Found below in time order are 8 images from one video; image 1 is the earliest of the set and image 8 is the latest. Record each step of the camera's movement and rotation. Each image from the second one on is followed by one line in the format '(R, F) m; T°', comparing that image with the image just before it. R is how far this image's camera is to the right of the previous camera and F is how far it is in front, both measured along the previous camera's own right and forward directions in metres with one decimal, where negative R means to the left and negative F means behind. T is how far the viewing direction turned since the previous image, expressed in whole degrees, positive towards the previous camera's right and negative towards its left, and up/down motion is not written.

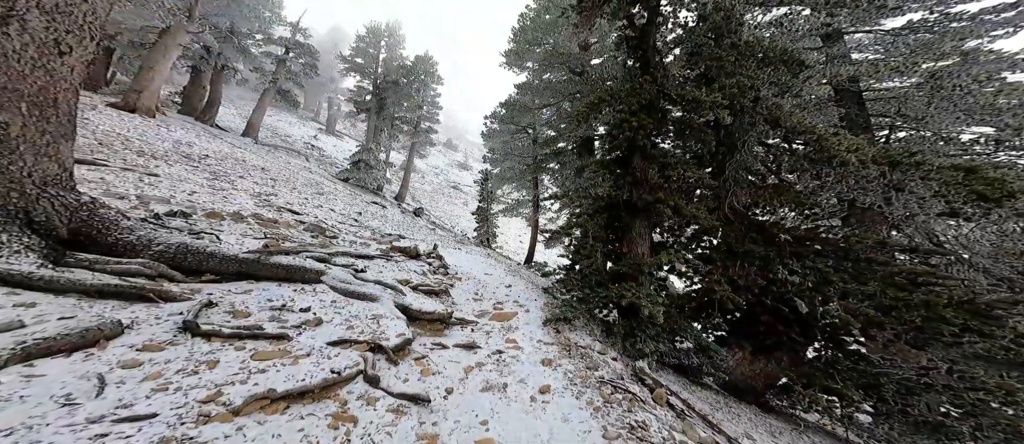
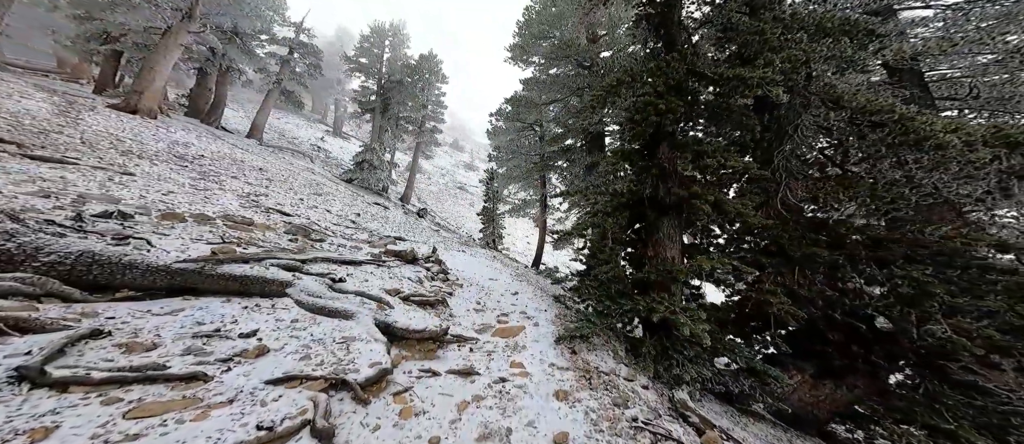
(0.0, +1.1) m; -1°
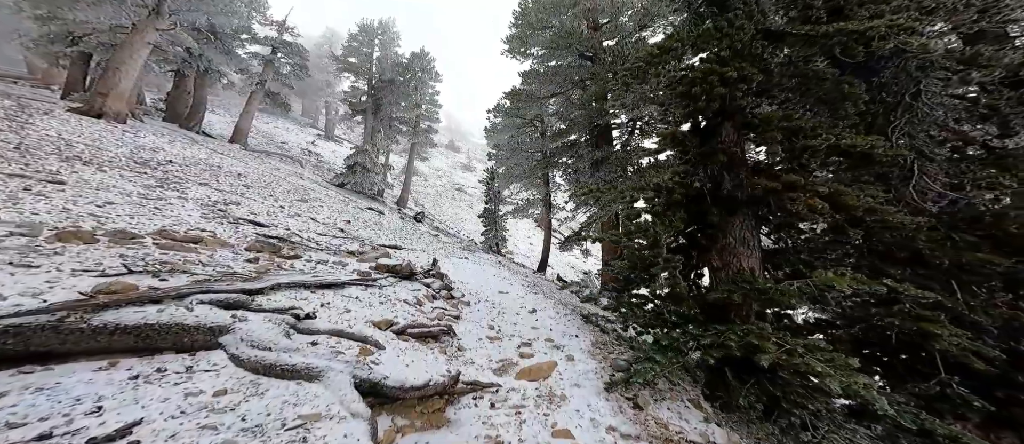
(-0.4, +1.7) m; +1°
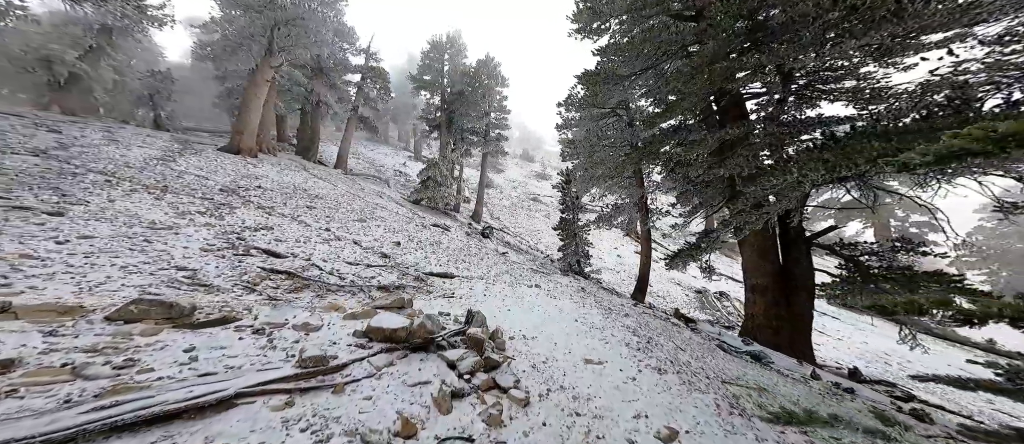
(+0.1, +4.2) m; -16°
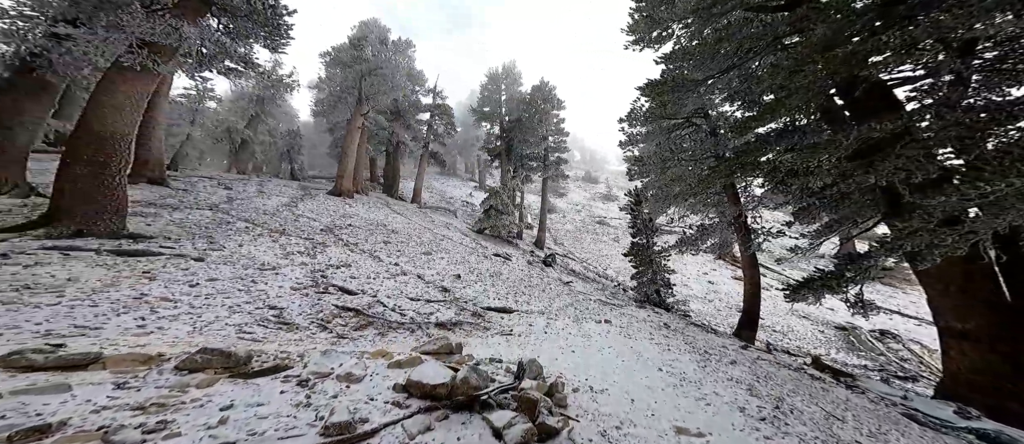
(+0.1, +0.5) m; -10°
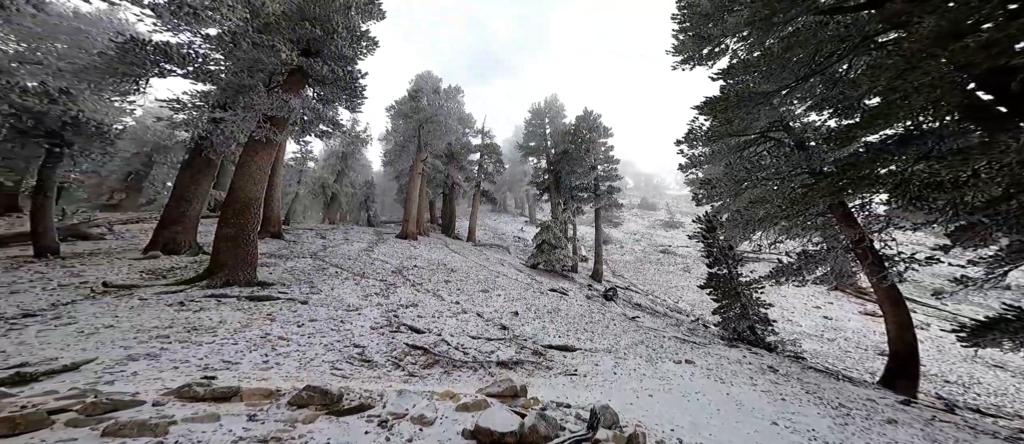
(-0.2, +0.1) m; -7°
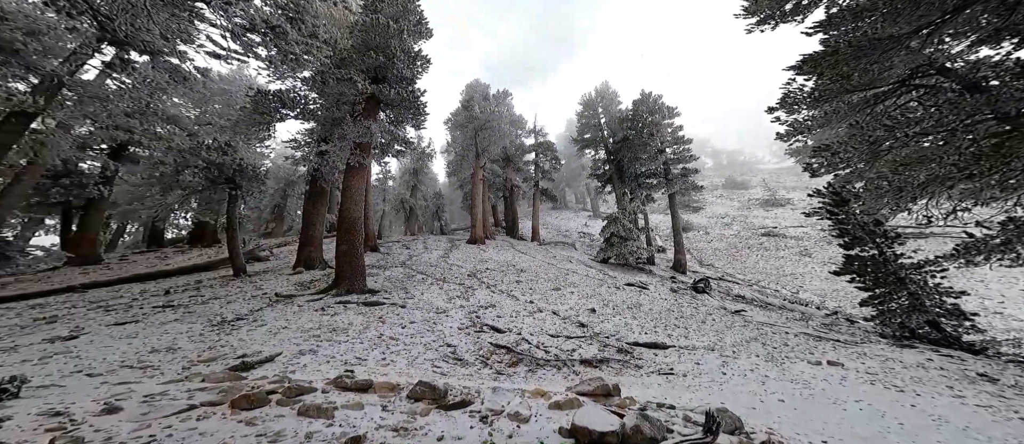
(-0.5, +0.2) m; -9°
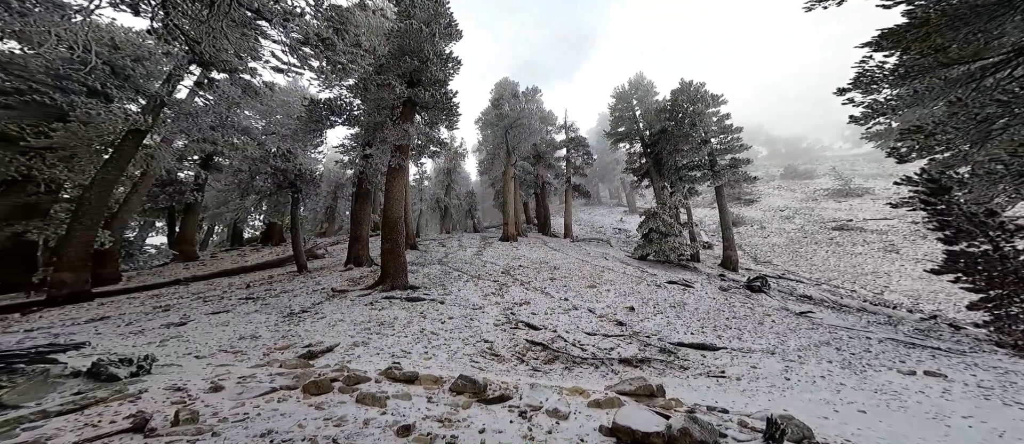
(-0.1, 0.0) m; -7°
